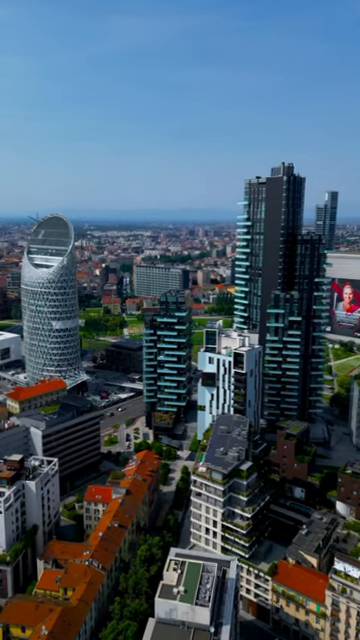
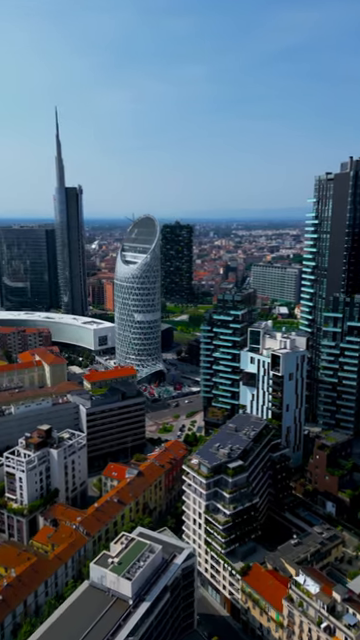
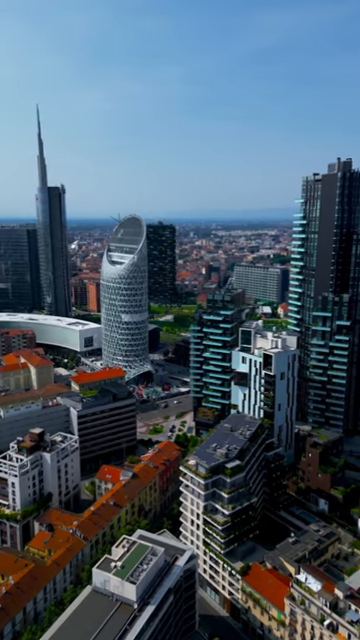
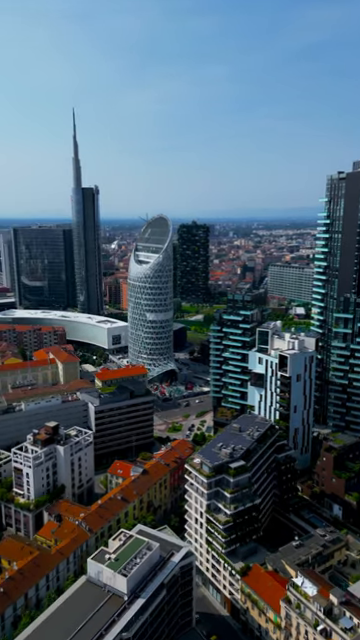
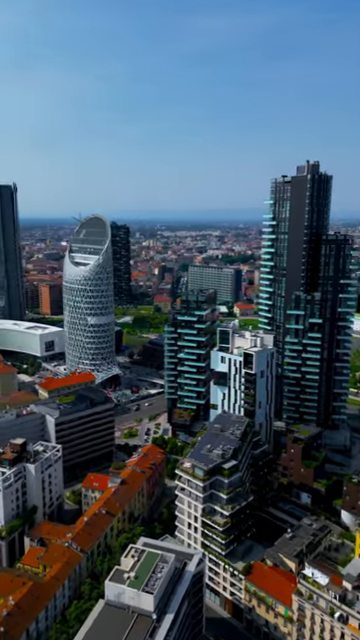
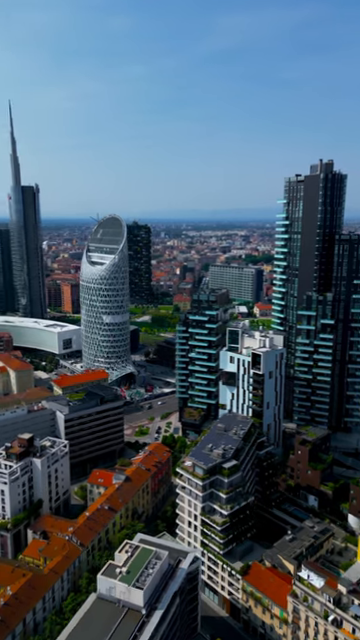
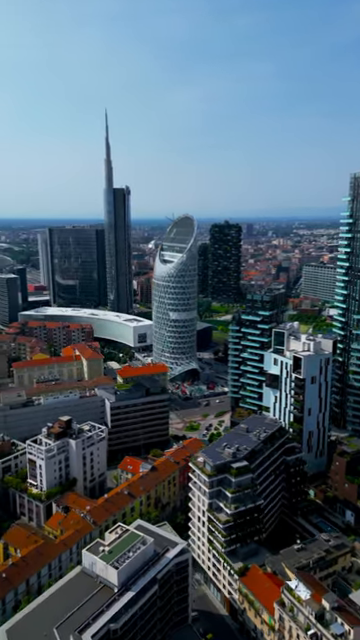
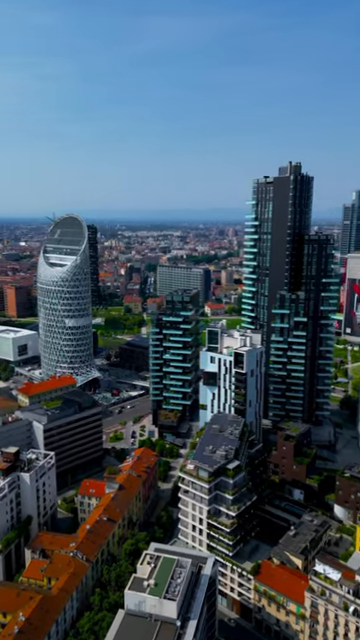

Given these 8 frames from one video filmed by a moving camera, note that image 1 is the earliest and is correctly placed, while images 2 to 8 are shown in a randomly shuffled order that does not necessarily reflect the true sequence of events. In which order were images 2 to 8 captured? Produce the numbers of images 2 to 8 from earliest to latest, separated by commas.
8, 5, 6, 3, 2, 4, 7
